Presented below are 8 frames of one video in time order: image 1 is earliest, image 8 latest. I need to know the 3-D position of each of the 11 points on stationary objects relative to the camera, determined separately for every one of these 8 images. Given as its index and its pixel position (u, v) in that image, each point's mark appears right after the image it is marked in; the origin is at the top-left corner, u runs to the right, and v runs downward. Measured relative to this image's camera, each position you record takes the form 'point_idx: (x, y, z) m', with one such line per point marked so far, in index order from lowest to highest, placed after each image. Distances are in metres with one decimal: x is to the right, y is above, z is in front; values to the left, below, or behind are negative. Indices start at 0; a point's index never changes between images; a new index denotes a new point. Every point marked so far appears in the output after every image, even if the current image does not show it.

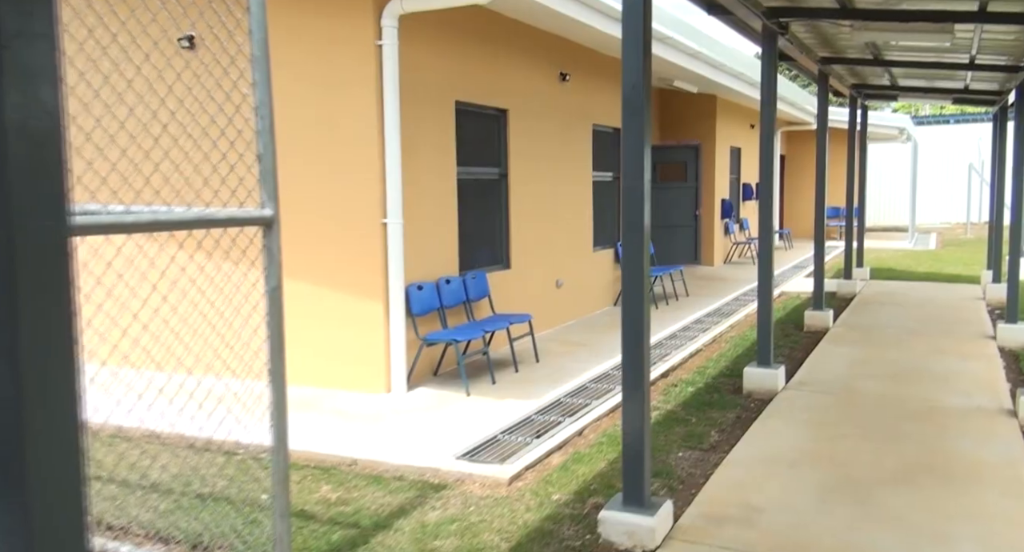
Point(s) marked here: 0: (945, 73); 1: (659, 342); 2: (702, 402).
0: (+4.3, +2.0, +8.5) m
1: (+1.3, -0.6, +7.5) m
2: (+1.2, -0.8, +5.5) m
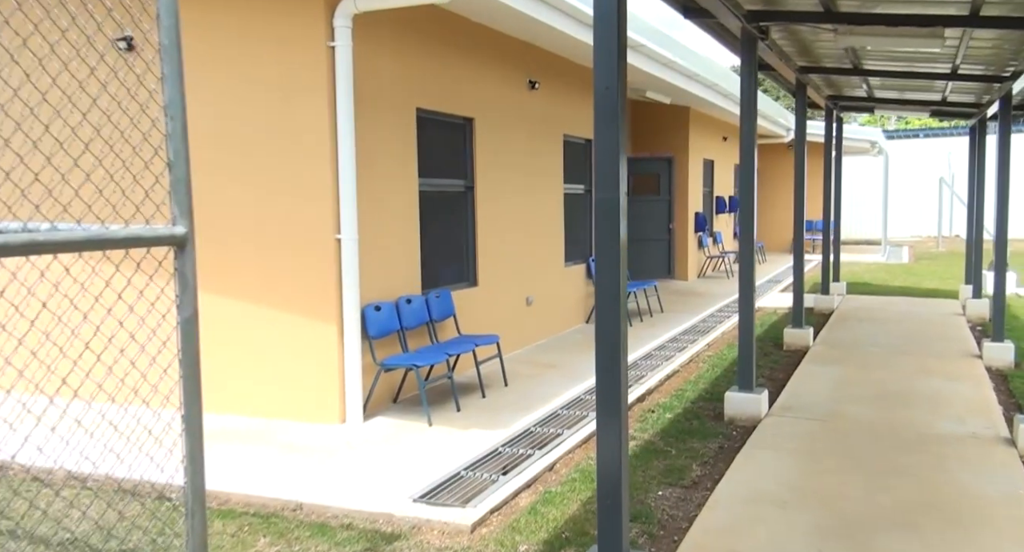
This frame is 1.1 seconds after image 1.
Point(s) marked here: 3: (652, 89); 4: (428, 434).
0: (+3.9, +1.9, +8.2) m
1: (+1.0, -0.7, +7.2) m
2: (+1.0, -0.9, +5.1) m
3: (+1.8, +2.4, +10.9) m
4: (-0.5, -0.9, +5.0) m
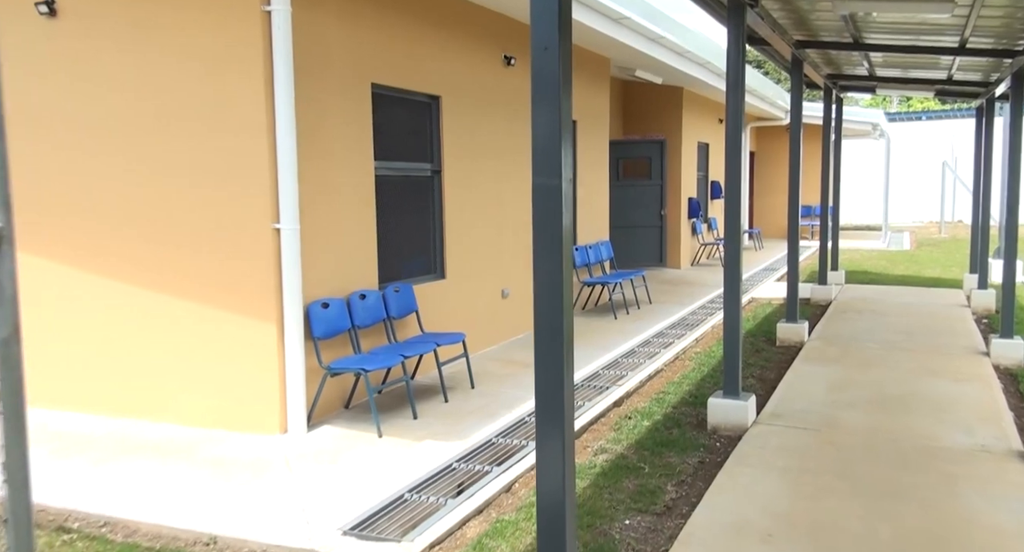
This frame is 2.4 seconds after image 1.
0: (+3.7, +1.9, +7.7) m
1: (+0.8, -0.7, +6.7) m
2: (+0.8, -0.9, +4.6) m
3: (+1.6, +2.5, +10.3) m
4: (-0.7, -0.9, +4.5) m
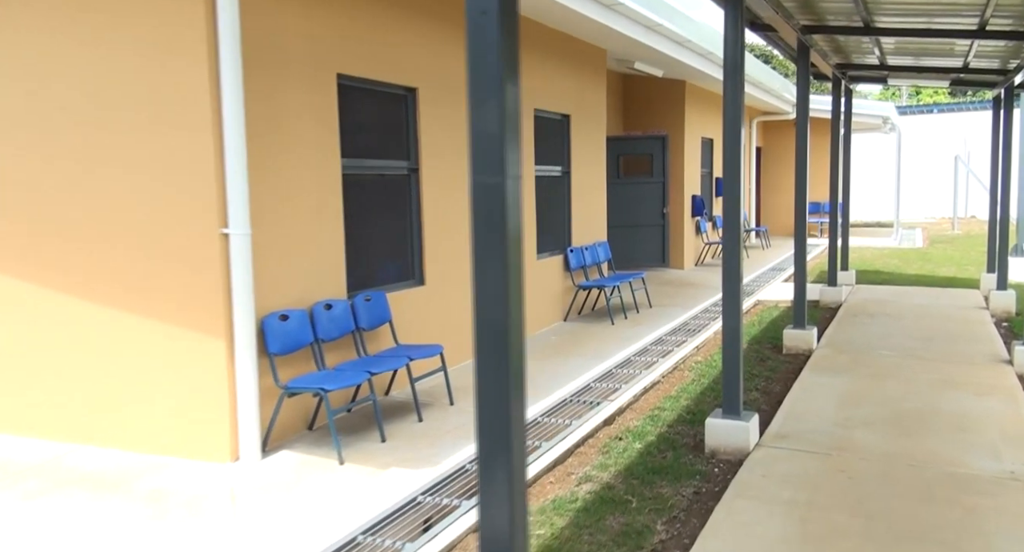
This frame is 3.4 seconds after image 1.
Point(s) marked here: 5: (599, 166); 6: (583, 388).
0: (+3.6, +1.9, +7.2) m
1: (+0.7, -0.7, +6.2) m
2: (+0.7, -0.9, +4.1) m
3: (+1.5, +2.5, +9.8) m
4: (-0.8, -0.9, +4.1) m
5: (+0.9, +1.1, +9.0) m
6: (+0.5, -0.7, +5.7) m
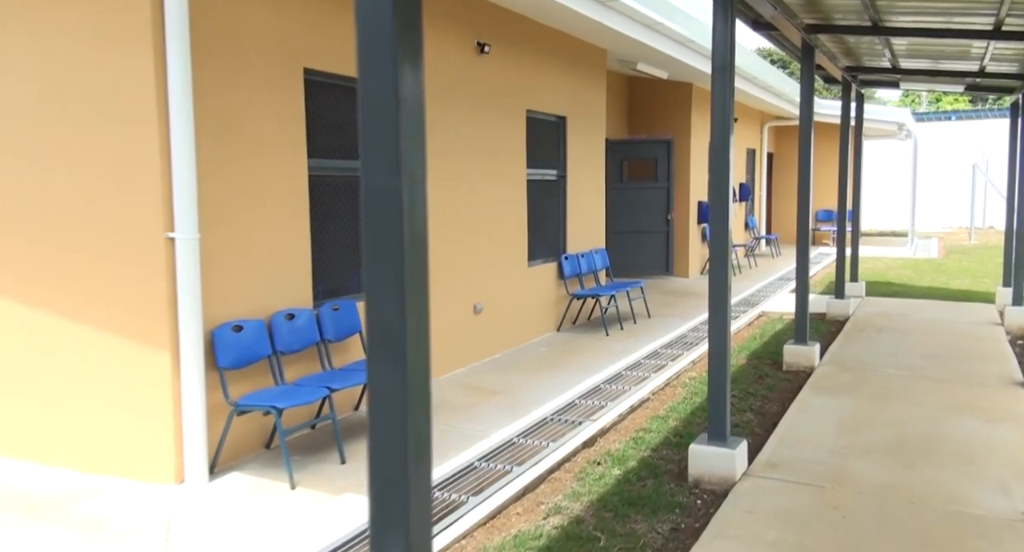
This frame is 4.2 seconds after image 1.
0: (+3.5, +1.8, +6.8) m
1: (+0.6, -0.8, +5.9) m
2: (+0.5, -1.0, +3.8) m
3: (+1.5, +2.4, +9.5) m
4: (-1.0, -1.0, +3.8) m
5: (+0.9, +1.1, +8.6) m
6: (+0.3, -0.8, +5.4) m
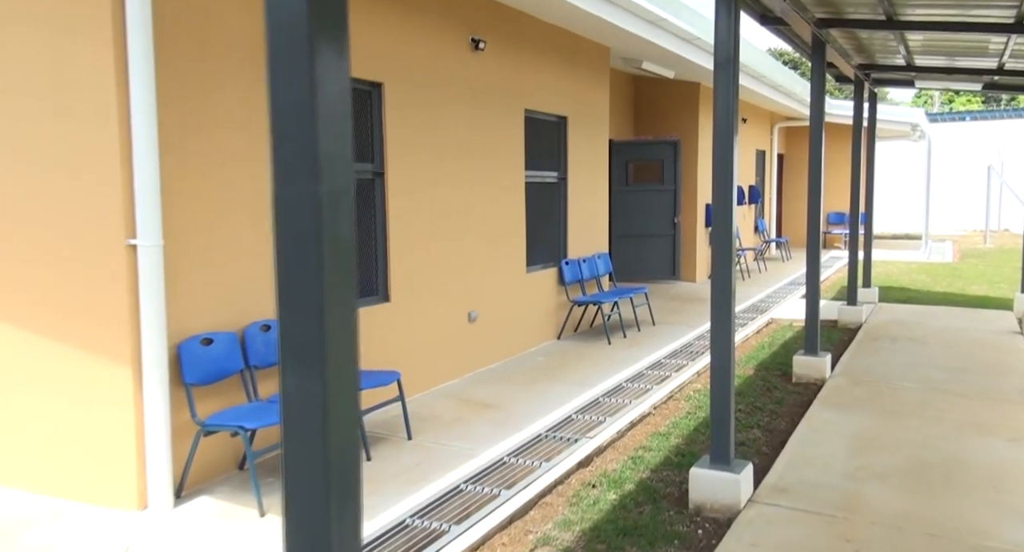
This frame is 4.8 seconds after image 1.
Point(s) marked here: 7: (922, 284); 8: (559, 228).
0: (+3.5, +1.8, +6.5) m
1: (+0.5, -0.8, +5.6) m
2: (+0.4, -1.0, +3.5) m
3: (+1.5, +2.3, +9.2) m
4: (-1.1, -1.0, +3.5) m
5: (+0.9, +1.0, +8.4) m
6: (+0.3, -0.9, +5.1) m
7: (+5.5, -0.1, +11.5) m
8: (+0.4, +0.4, +7.7) m
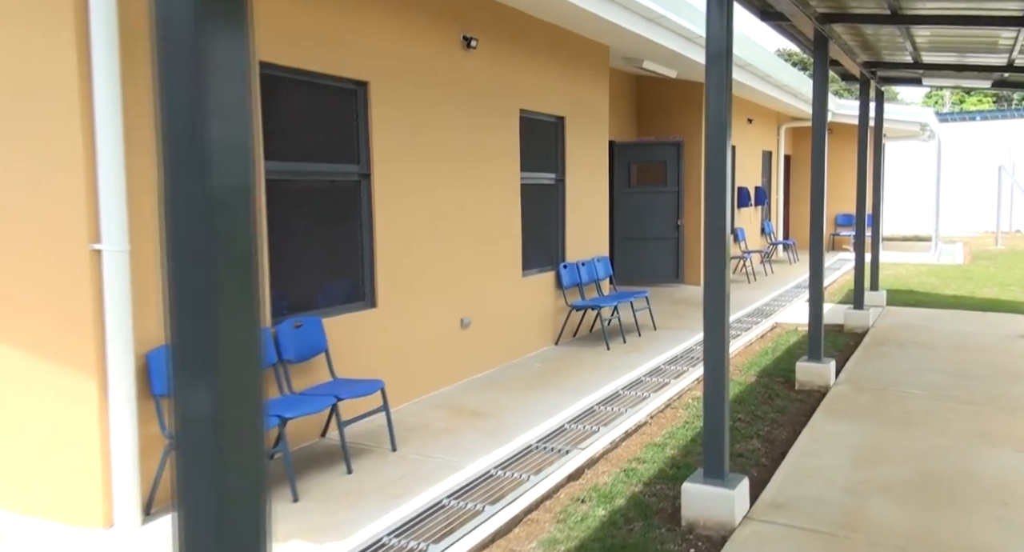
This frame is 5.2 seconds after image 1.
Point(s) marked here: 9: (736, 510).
0: (+3.5, +1.7, +6.3) m
1: (+0.5, -0.8, +5.4) m
2: (+0.4, -1.1, +3.4) m
3: (+1.5, +2.3, +9.0) m
4: (-1.1, -1.1, +3.4) m
5: (+0.8, +1.0, +8.2) m
6: (+0.2, -0.9, +5.0) m
7: (+5.5, -0.1, +11.3) m
8: (+0.4, +0.4, +7.5) m
9: (+0.9, -0.9, +3.5) m
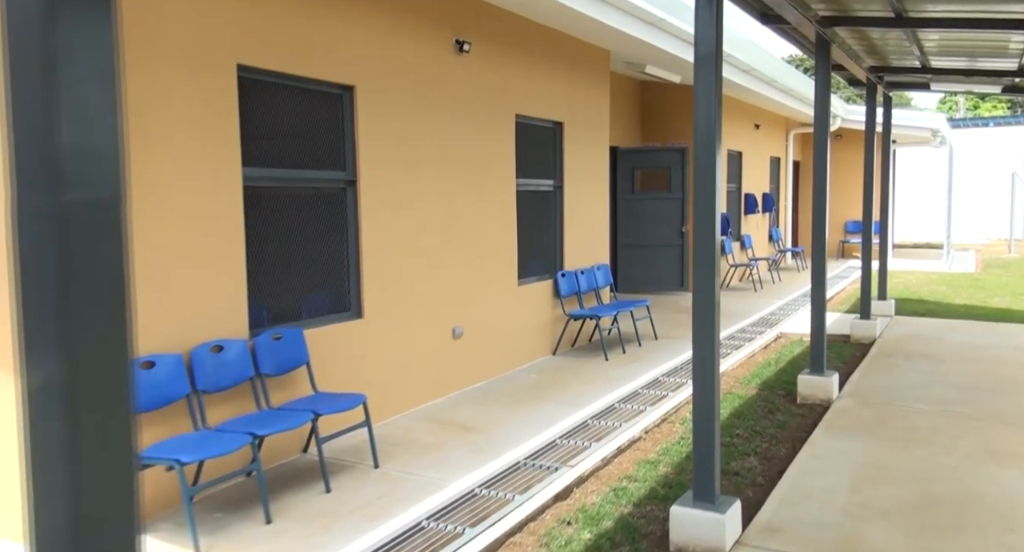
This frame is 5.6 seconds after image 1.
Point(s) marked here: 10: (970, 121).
0: (+3.4, +1.7, +6.1) m
1: (+0.4, -0.9, +5.2) m
2: (+0.3, -1.1, +3.2) m
3: (+1.5, +2.2, +8.9) m
4: (-1.2, -1.1, +3.2) m
5: (+0.8, +0.9, +8.0) m
6: (+0.2, -0.9, +4.8) m
7: (+5.5, -0.2, +11.0) m
8: (+0.4, +0.3, +7.4) m
9: (+0.8, -1.0, +3.3) m
10: (+10.6, +3.6, +20.0) m
